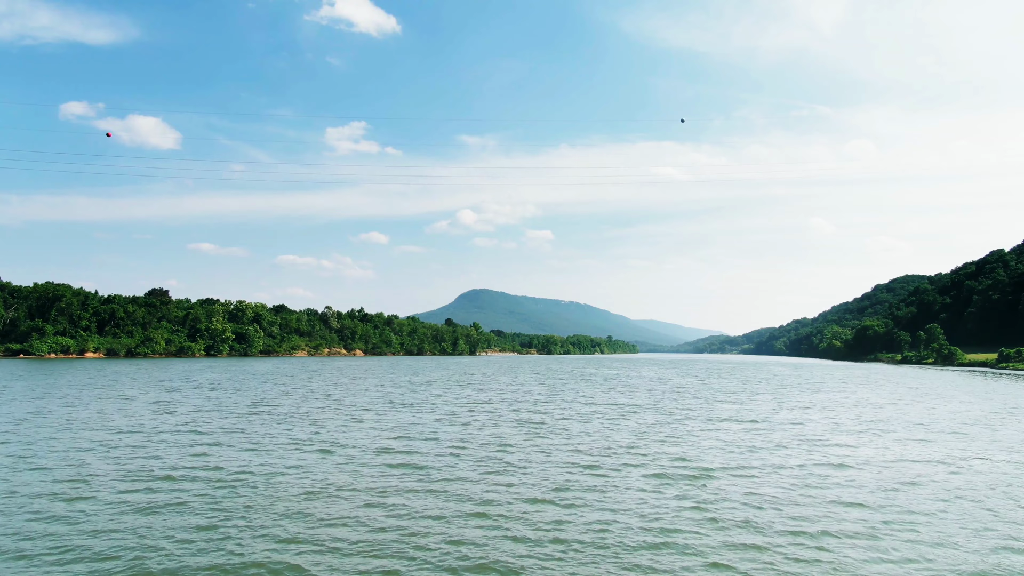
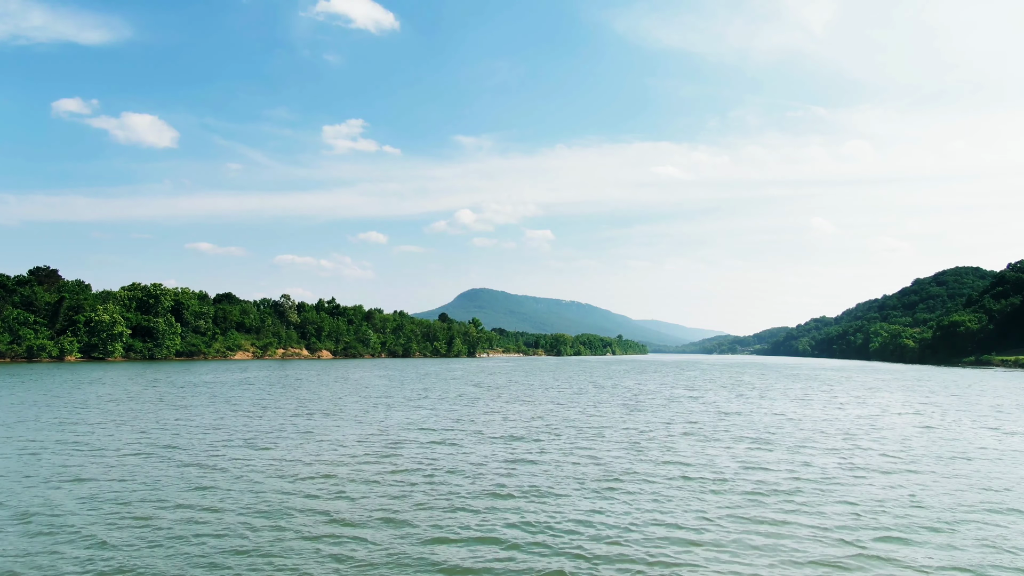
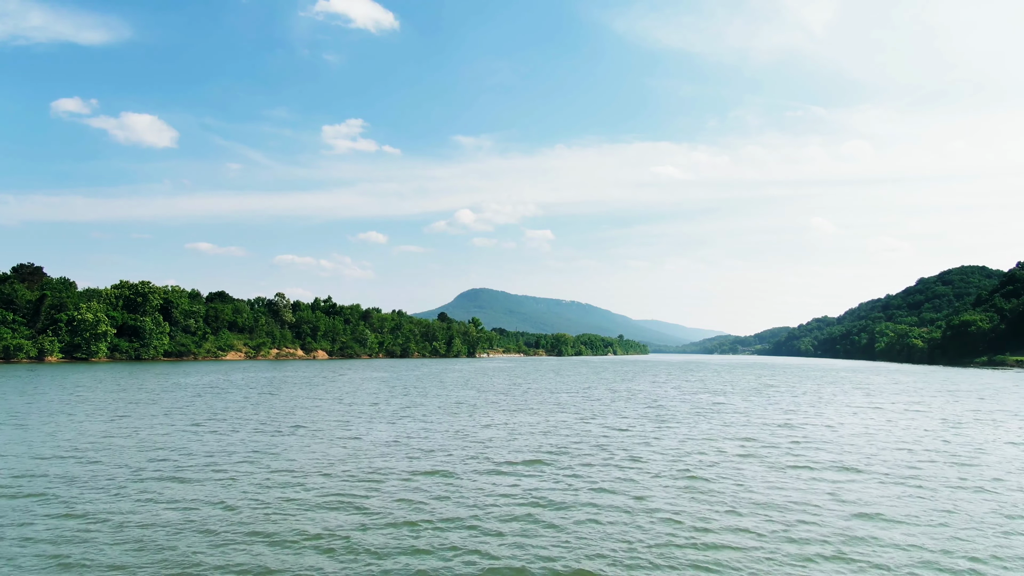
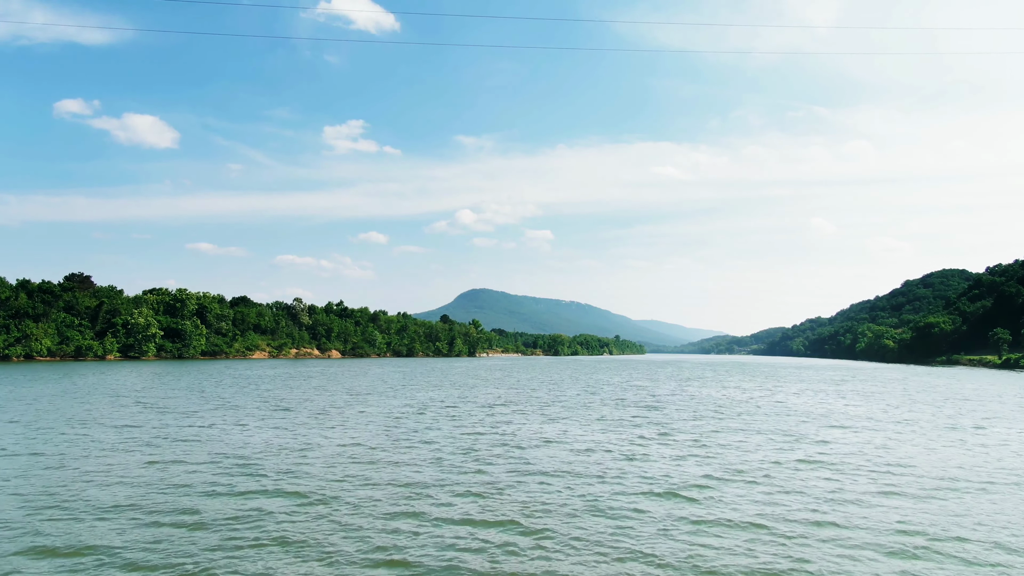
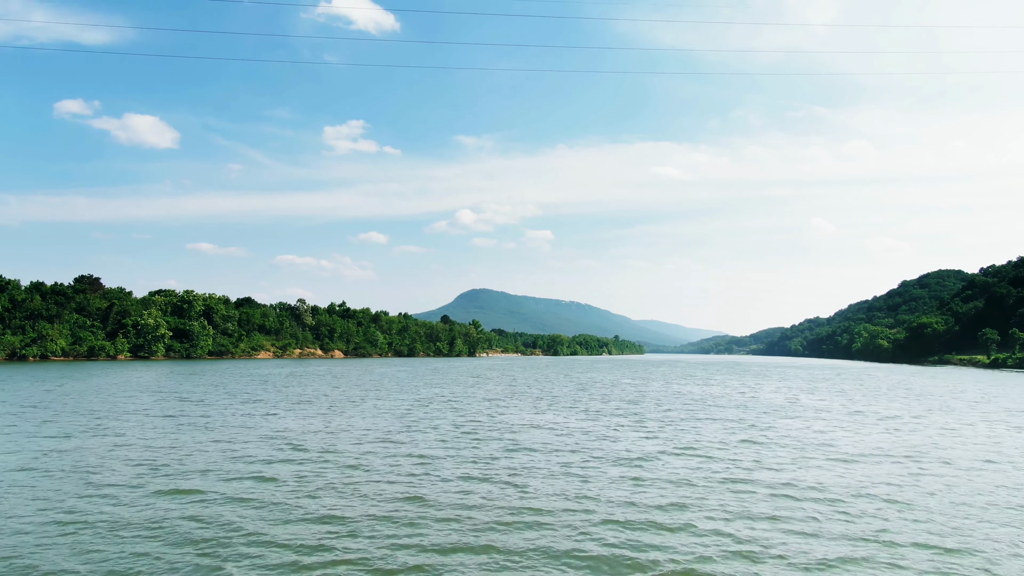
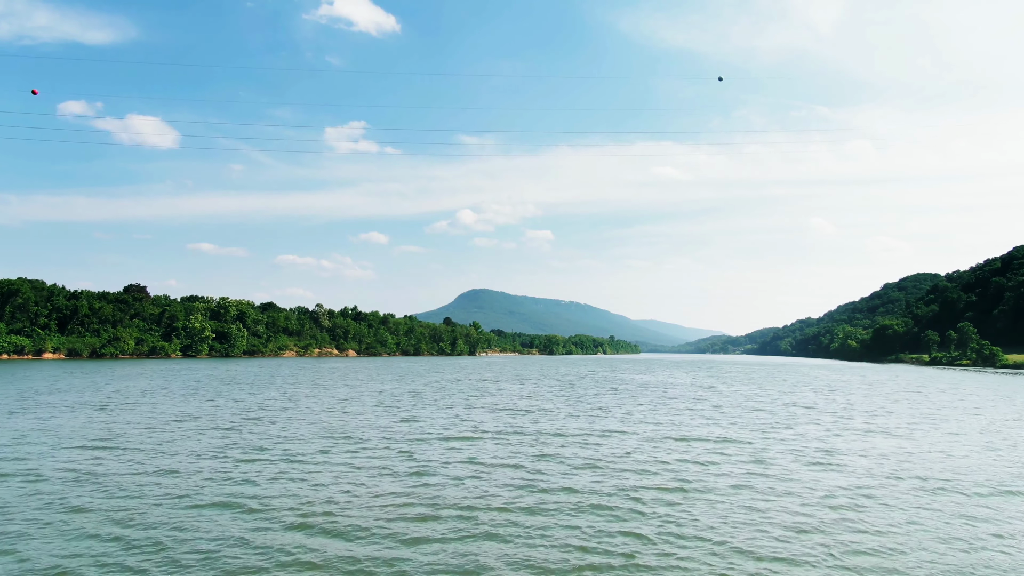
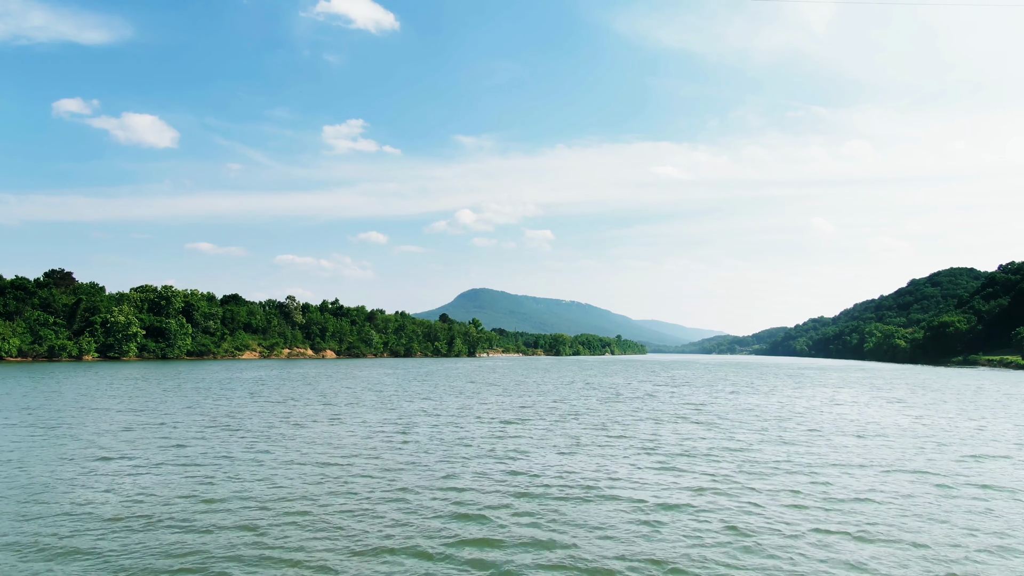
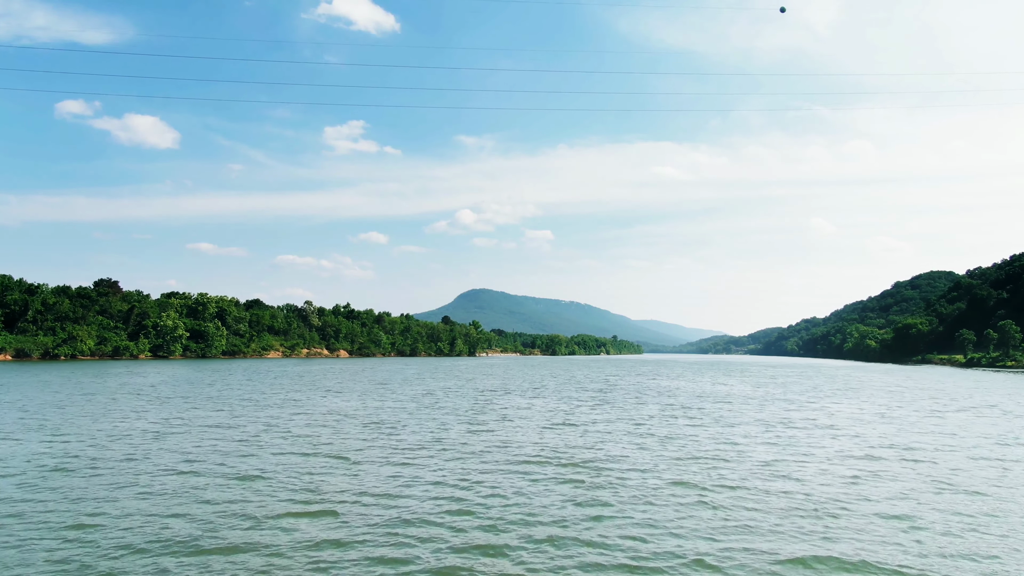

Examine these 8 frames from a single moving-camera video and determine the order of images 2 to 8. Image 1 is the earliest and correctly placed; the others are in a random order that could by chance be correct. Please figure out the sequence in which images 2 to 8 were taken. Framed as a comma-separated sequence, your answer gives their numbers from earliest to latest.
6, 8, 5, 4, 7, 2, 3
